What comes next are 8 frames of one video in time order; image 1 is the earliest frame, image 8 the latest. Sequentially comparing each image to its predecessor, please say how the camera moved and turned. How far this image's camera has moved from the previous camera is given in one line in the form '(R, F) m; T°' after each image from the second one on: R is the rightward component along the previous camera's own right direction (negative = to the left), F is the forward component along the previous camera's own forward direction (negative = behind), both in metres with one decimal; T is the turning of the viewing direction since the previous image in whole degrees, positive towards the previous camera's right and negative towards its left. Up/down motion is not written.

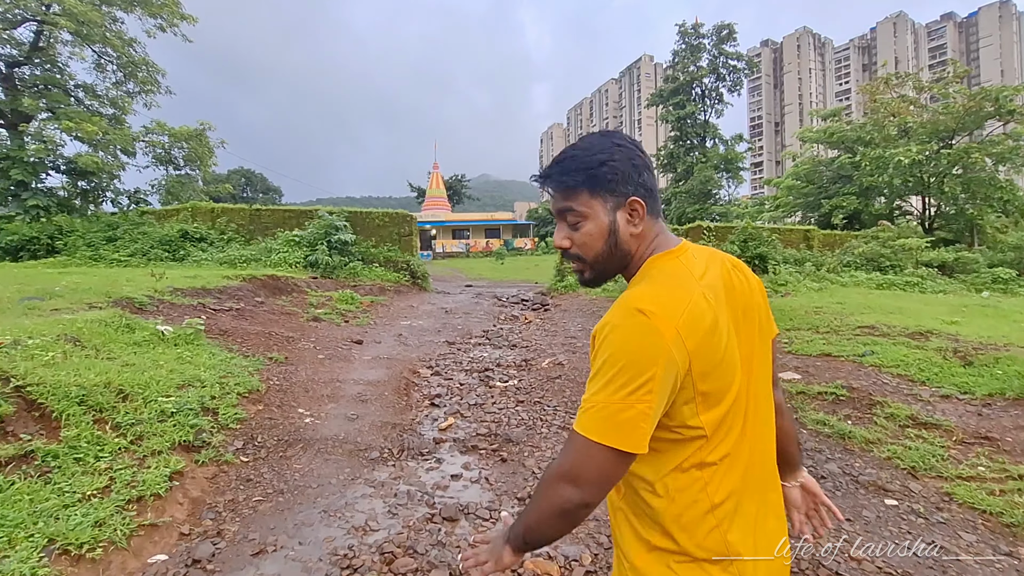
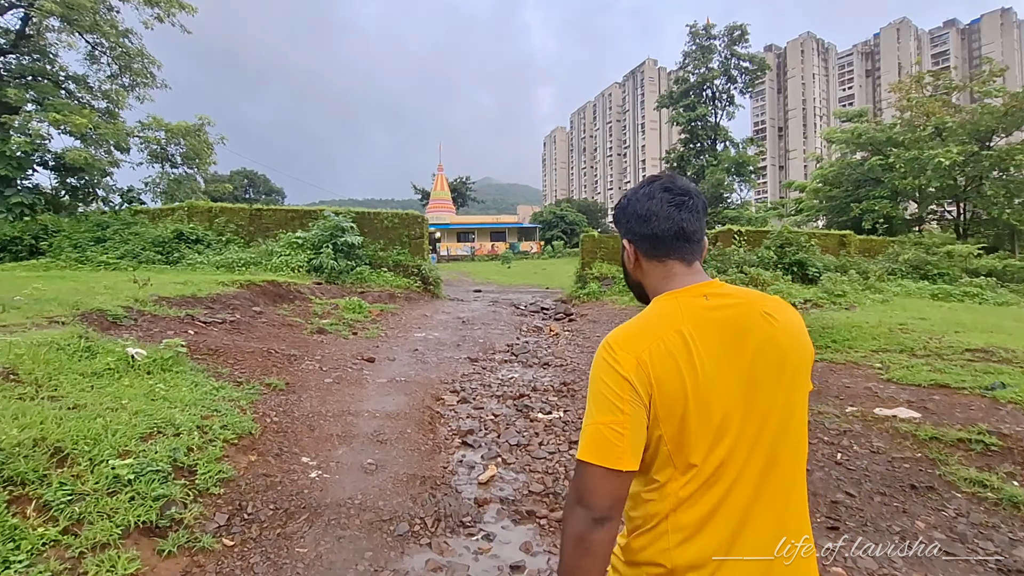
(-0.4, +0.8) m; 0°
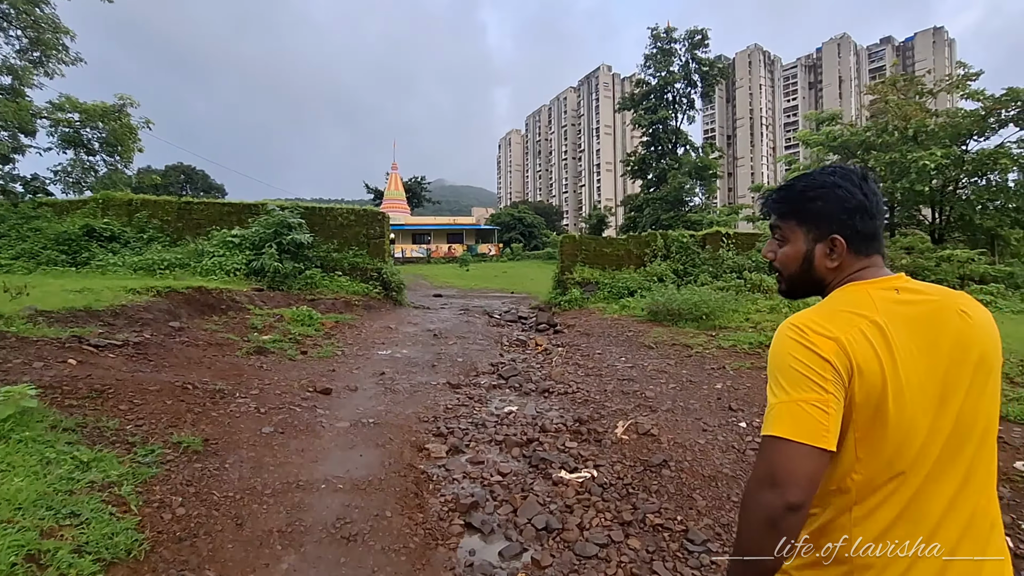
(-0.4, +1.2) m; +5°
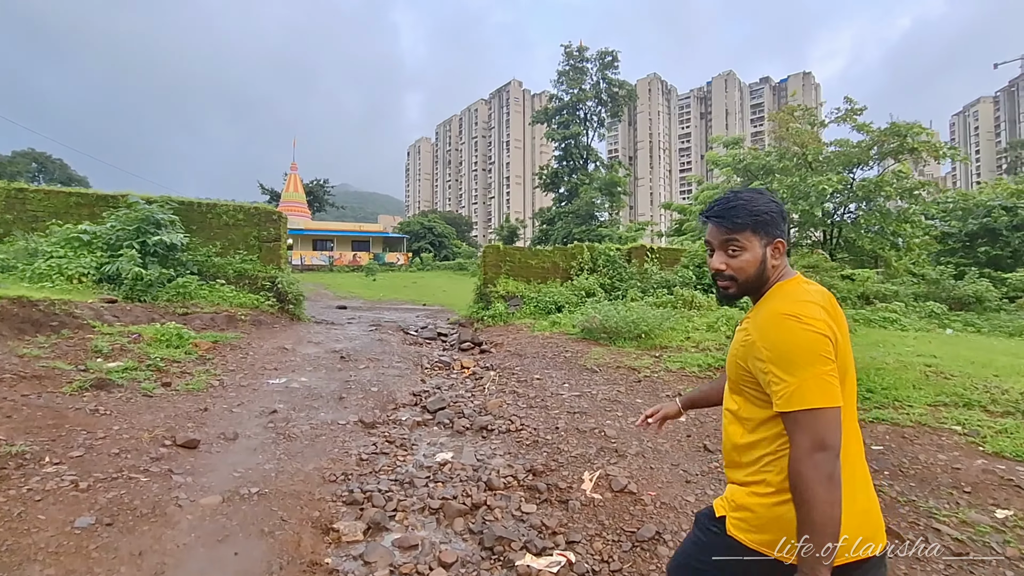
(-0.2, +0.9) m; +10°
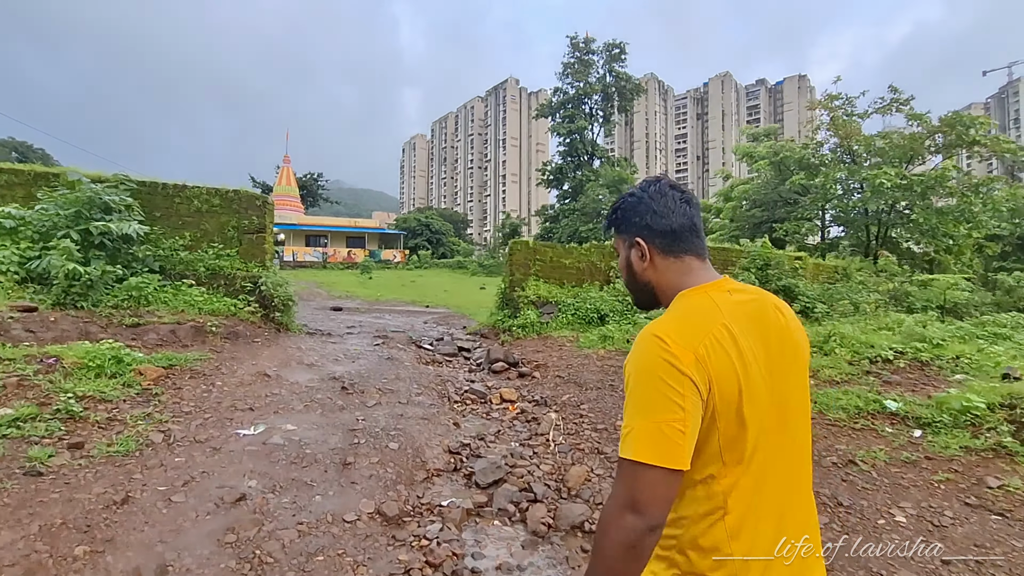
(-0.6, +1.6) m; +1°
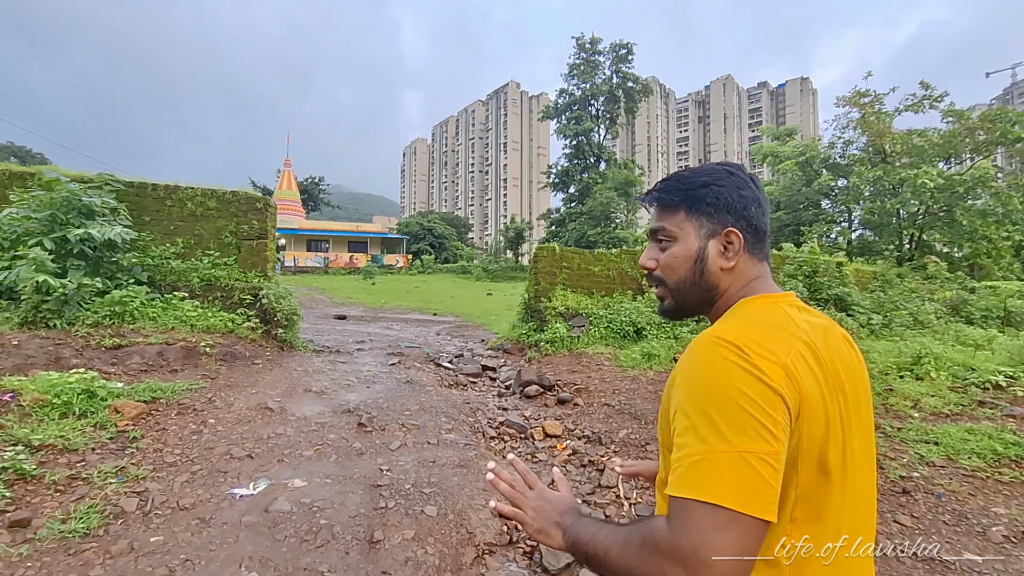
(-0.3, +0.7) m; 0°
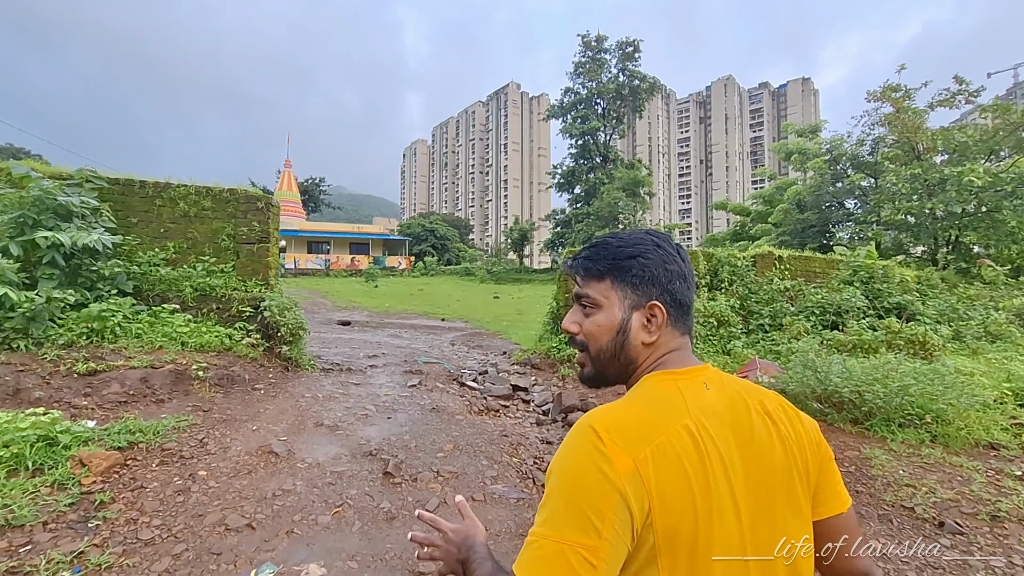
(-0.4, +0.7) m; 0°
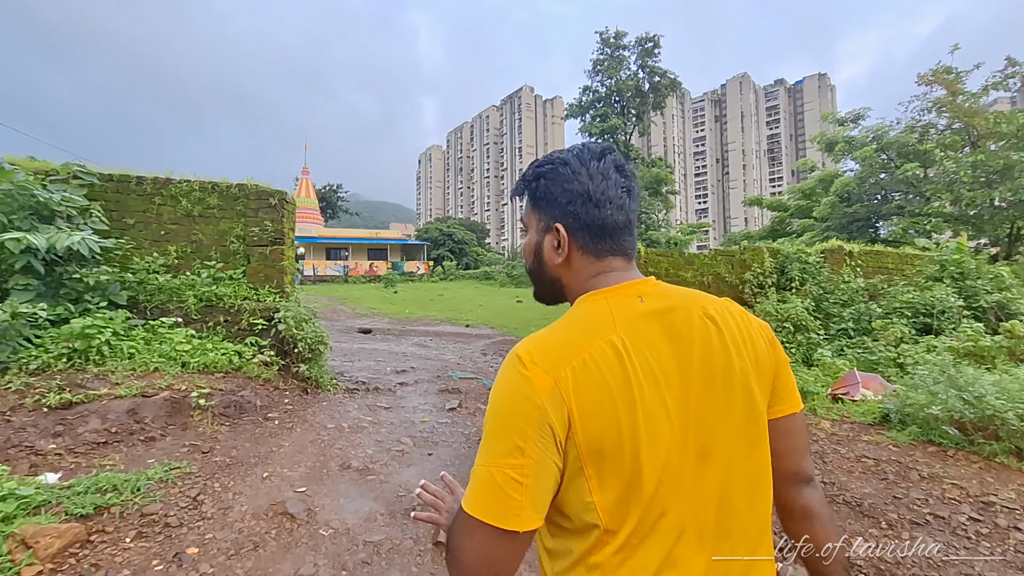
(-0.3, +0.8) m; -2°
